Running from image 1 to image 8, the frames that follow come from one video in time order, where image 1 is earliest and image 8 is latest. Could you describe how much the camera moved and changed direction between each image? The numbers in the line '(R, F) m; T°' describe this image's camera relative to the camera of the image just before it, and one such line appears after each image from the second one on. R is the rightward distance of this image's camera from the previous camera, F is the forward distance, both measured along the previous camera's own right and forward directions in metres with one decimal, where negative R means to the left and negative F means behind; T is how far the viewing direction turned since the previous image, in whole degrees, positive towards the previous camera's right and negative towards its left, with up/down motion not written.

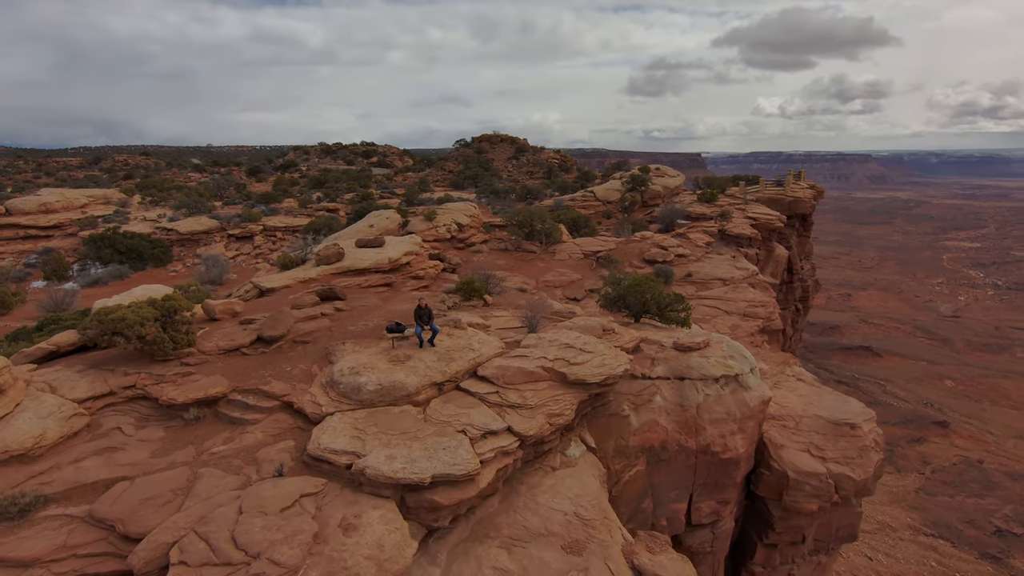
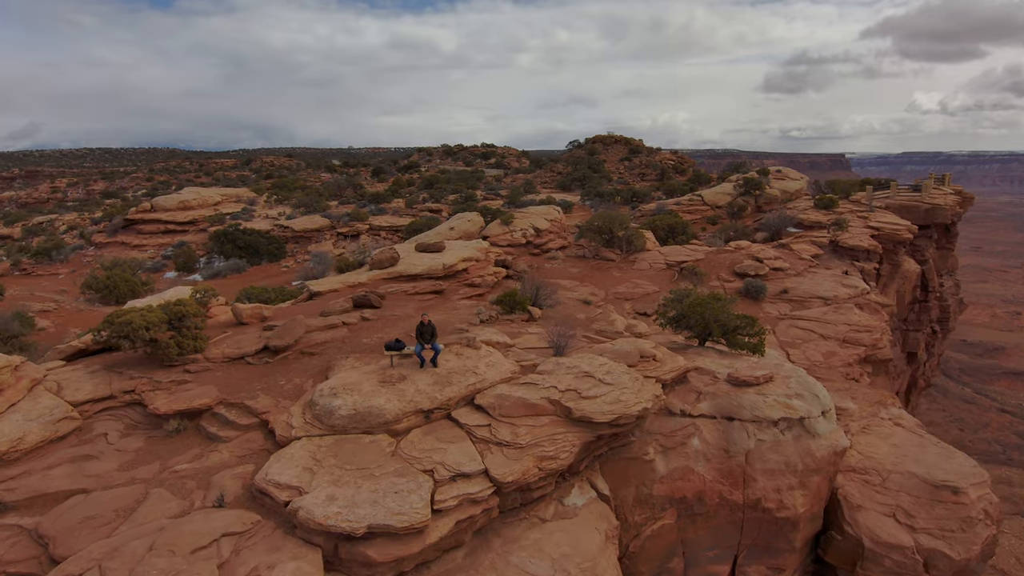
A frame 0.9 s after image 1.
(+1.3, +1.0) m; -11°
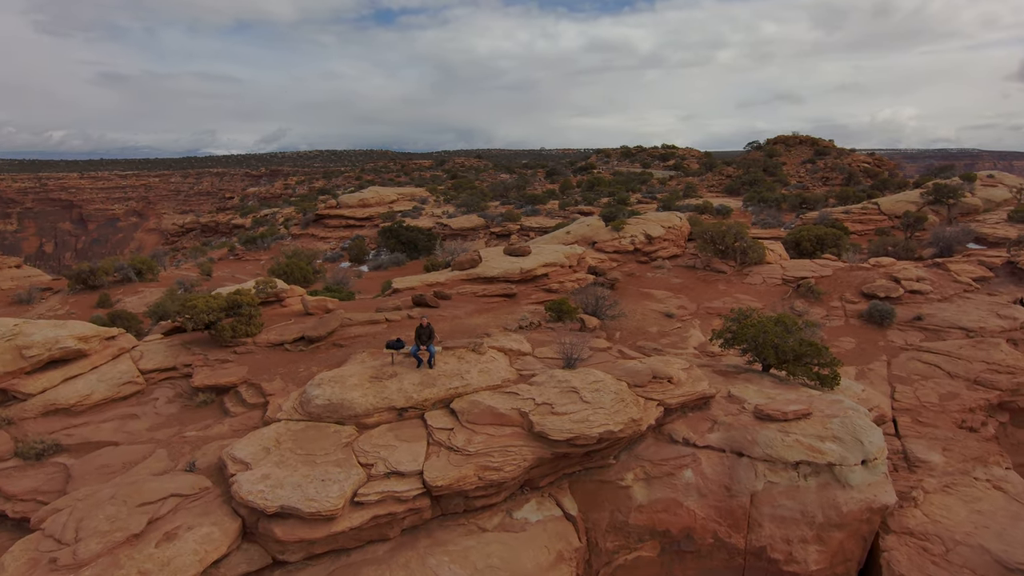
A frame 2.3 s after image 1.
(+2.3, +0.3) m; -16°
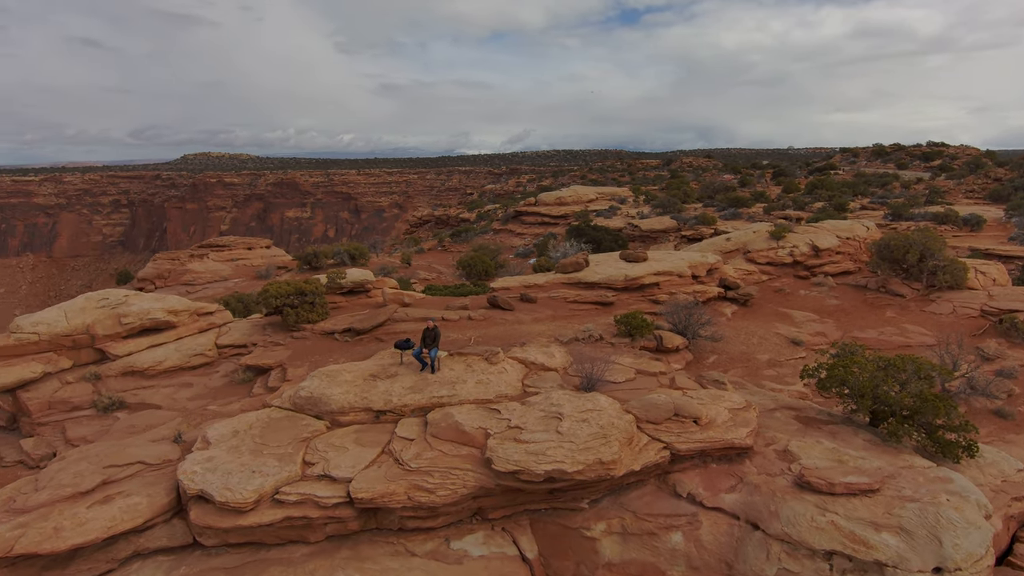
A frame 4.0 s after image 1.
(+2.5, +1.1) m; -20°
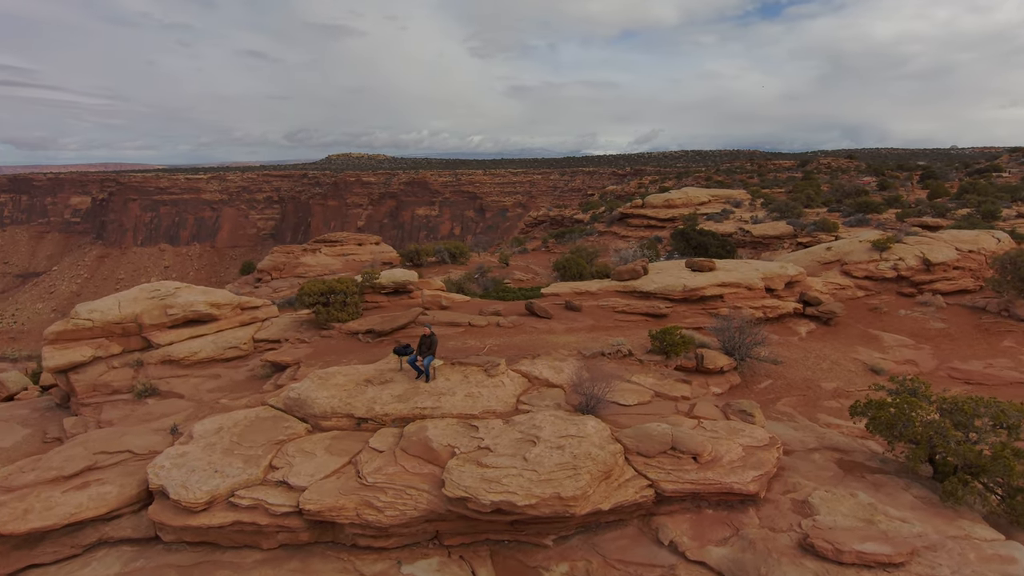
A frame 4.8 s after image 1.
(+1.4, +0.6) m; -11°
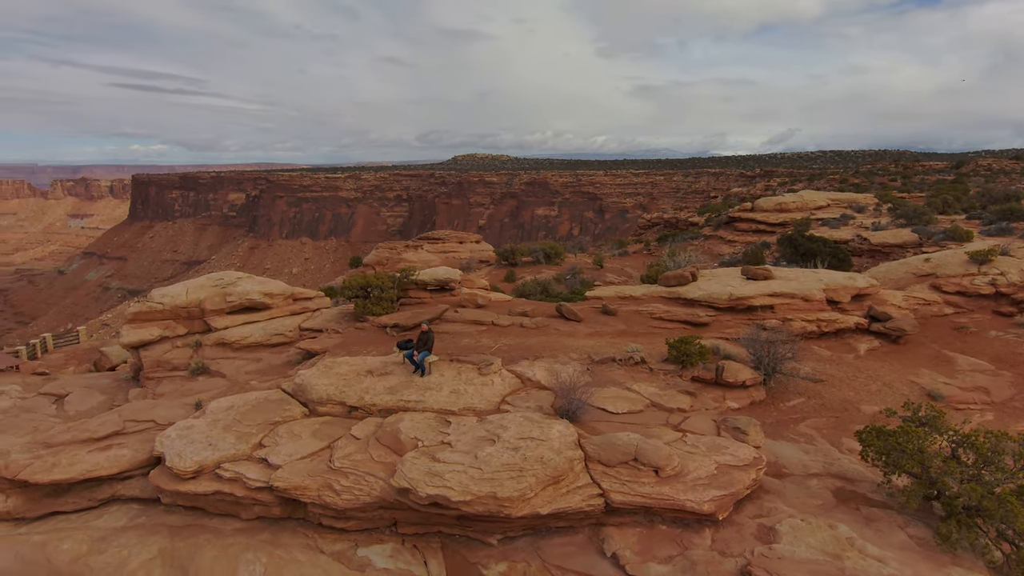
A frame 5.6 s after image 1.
(+1.5, +0.1) m; -10°
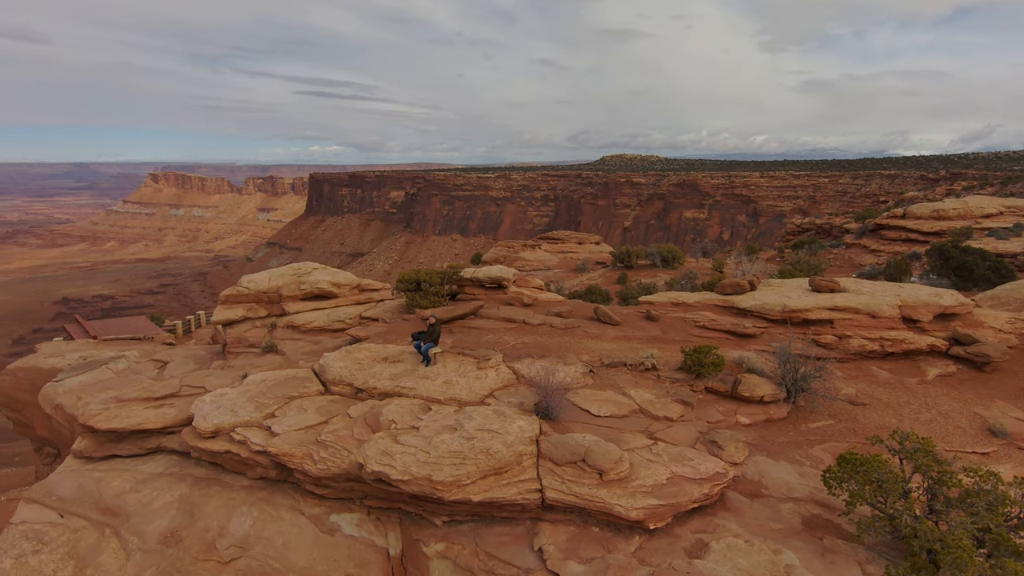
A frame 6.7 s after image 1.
(+1.8, -0.1) m; -13°
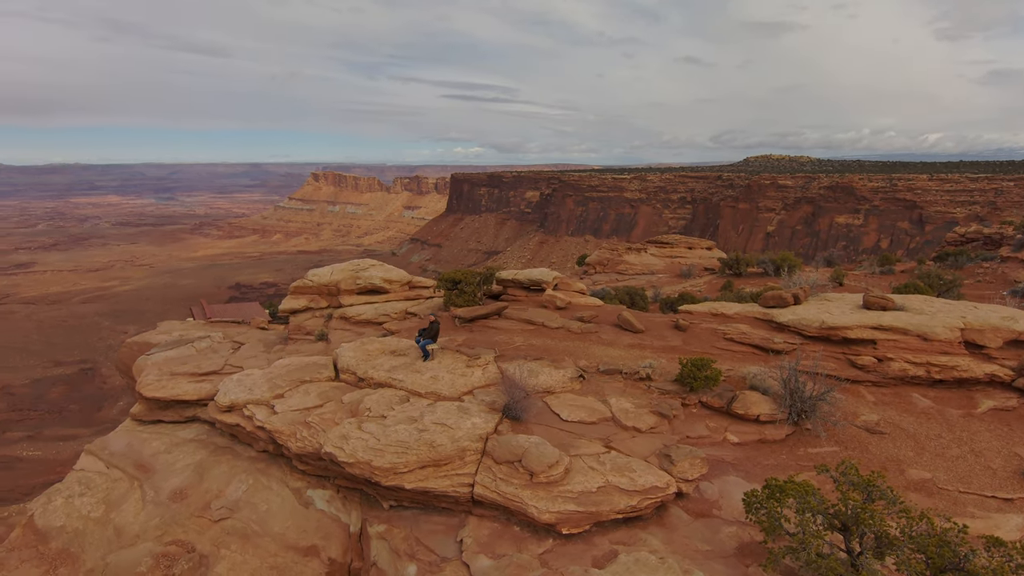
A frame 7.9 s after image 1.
(+1.8, -0.1) m; -12°
